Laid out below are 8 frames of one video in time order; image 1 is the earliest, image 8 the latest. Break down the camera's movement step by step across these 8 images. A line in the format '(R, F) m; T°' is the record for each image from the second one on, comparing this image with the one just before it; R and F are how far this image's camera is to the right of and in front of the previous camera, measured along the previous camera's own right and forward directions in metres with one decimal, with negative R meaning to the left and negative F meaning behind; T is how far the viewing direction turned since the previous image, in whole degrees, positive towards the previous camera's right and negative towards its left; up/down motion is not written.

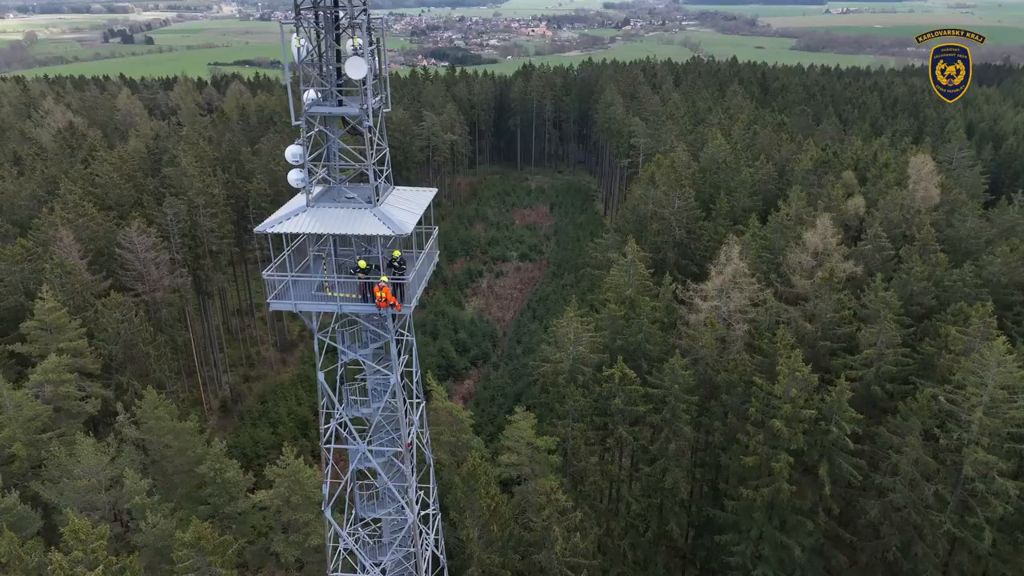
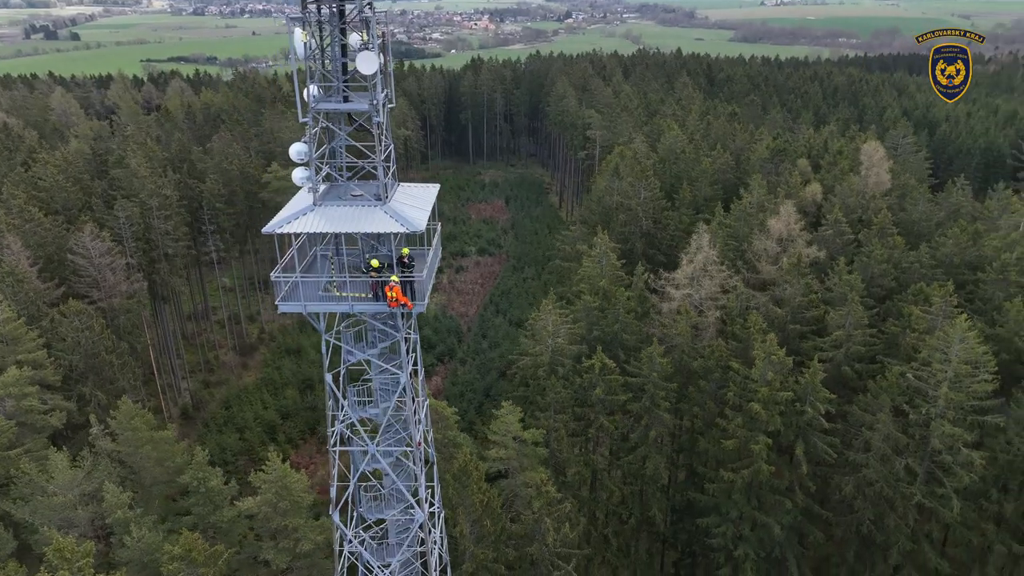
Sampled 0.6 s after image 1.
(-0.9, 0.0) m; +4°
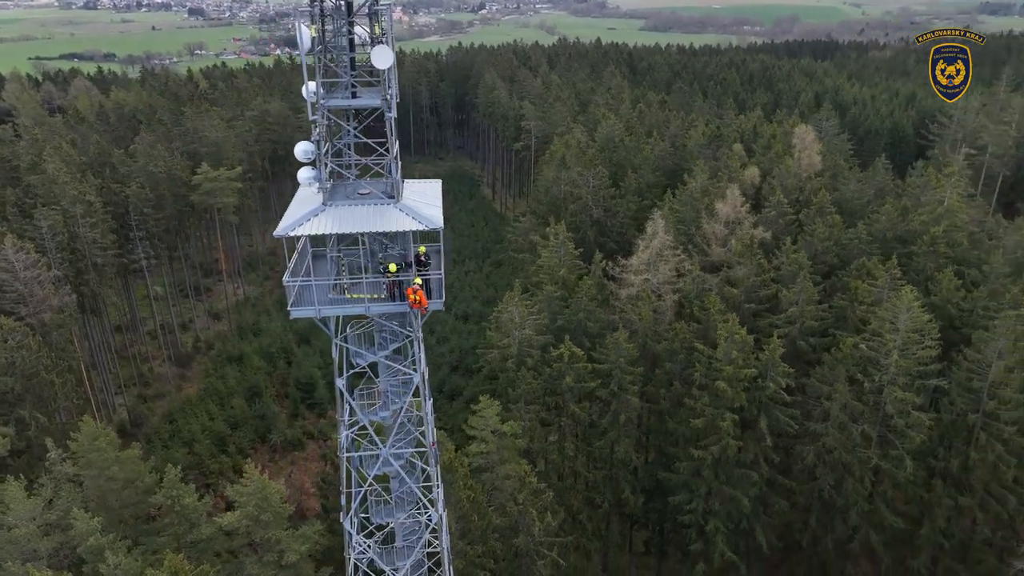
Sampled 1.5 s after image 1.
(-1.3, +0.1) m; +6°
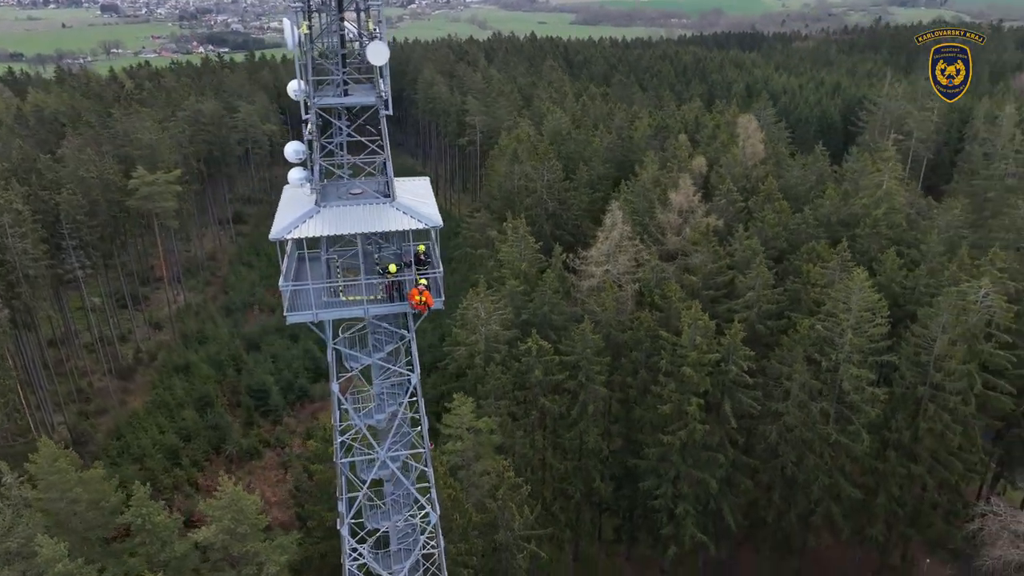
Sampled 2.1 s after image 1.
(-0.8, +0.1) m; +5°
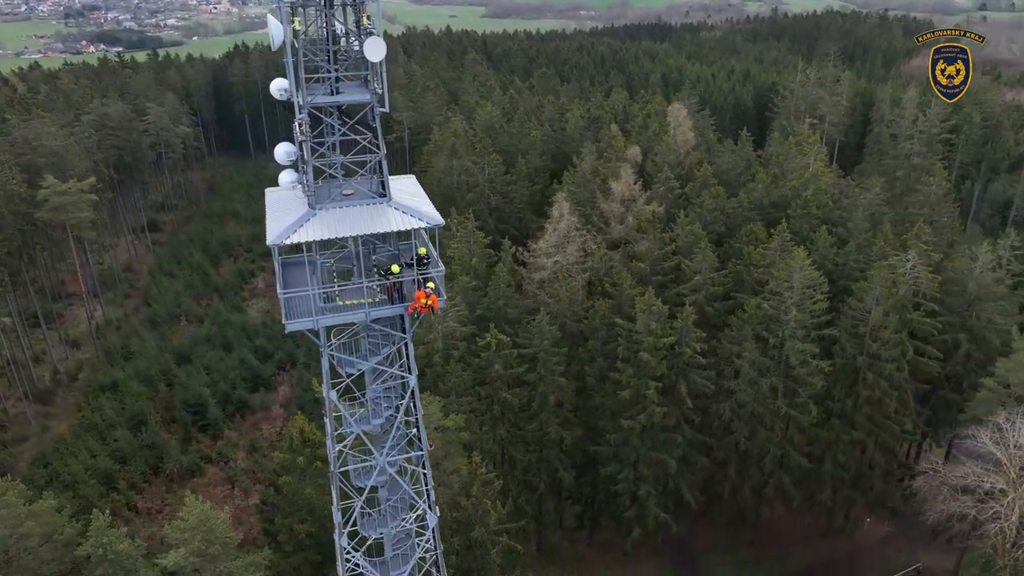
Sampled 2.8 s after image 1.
(-1.1, +0.1) m; +6°
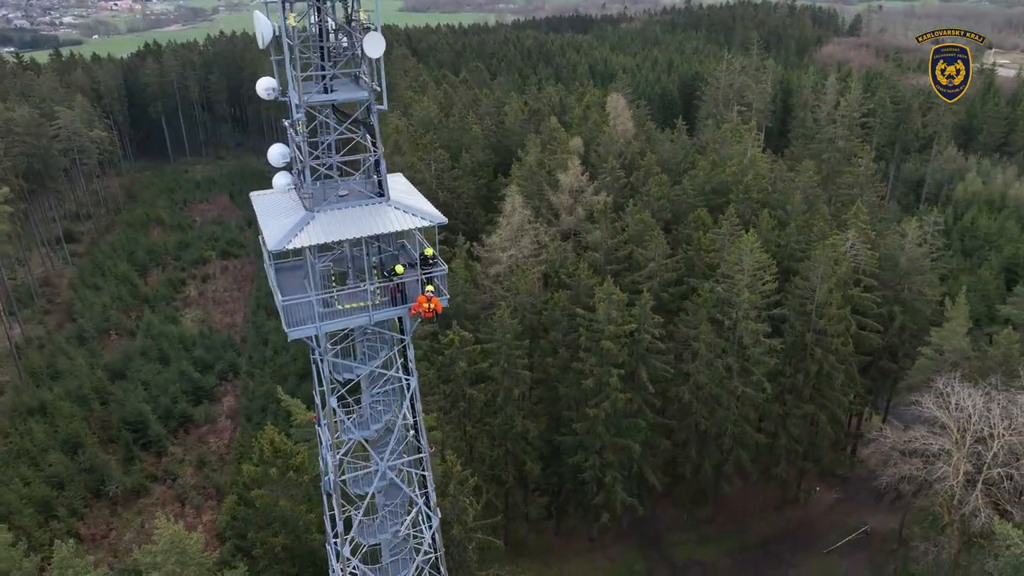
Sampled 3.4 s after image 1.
(-1.0, +0.1) m; +5°
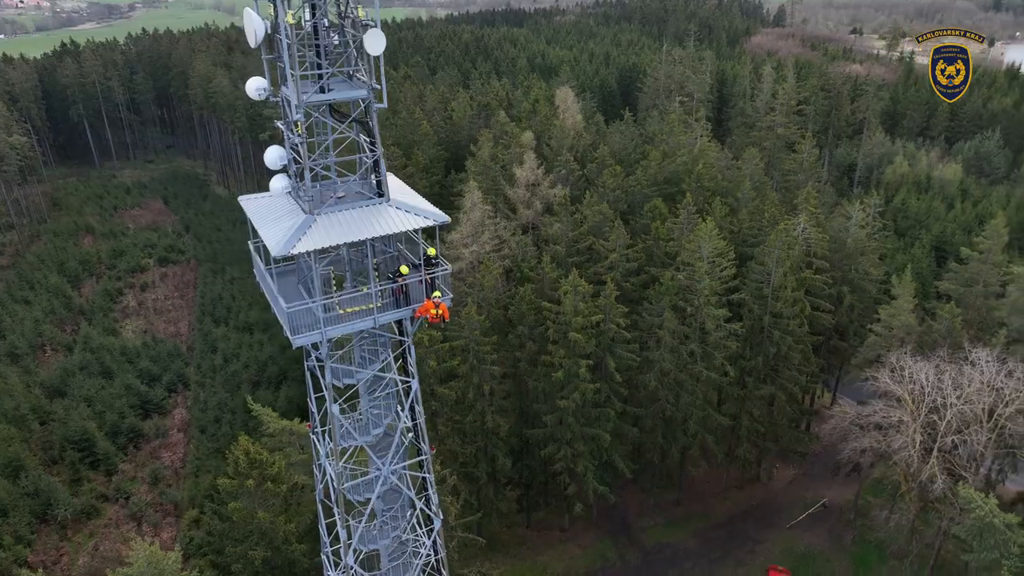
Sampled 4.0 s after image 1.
(-0.8, +0.1) m; +5°
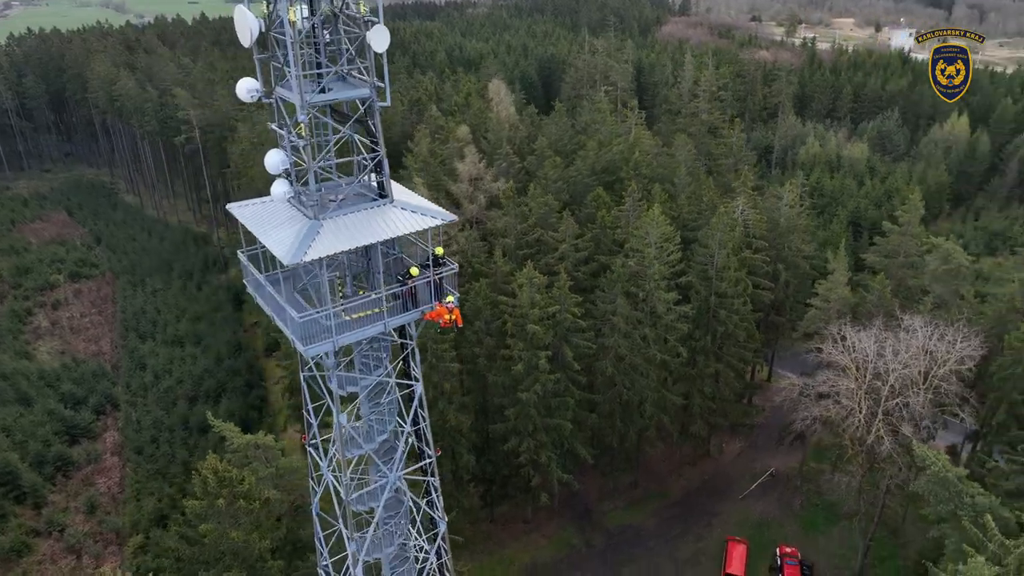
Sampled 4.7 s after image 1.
(-1.1, +0.1) m; +6°
